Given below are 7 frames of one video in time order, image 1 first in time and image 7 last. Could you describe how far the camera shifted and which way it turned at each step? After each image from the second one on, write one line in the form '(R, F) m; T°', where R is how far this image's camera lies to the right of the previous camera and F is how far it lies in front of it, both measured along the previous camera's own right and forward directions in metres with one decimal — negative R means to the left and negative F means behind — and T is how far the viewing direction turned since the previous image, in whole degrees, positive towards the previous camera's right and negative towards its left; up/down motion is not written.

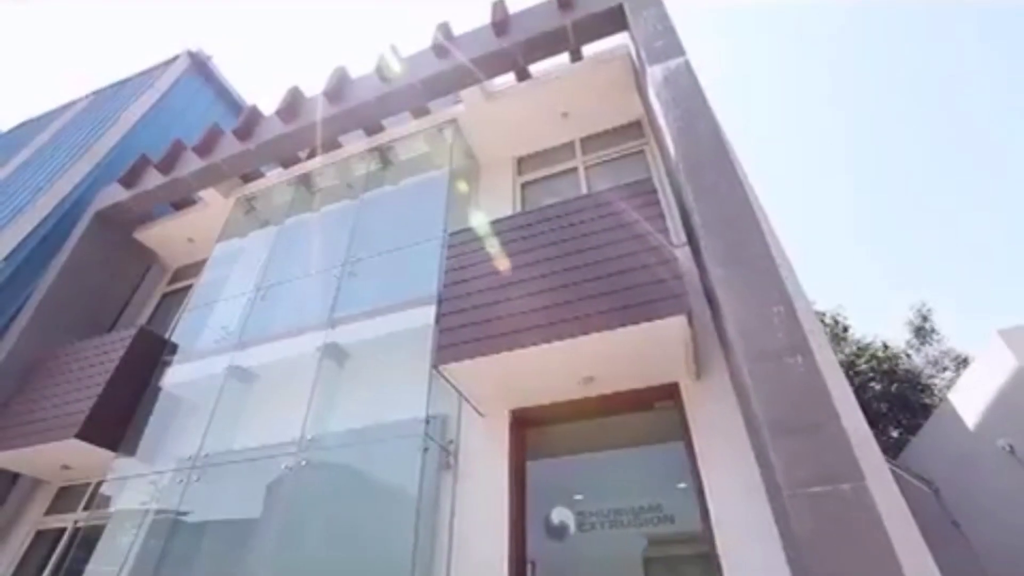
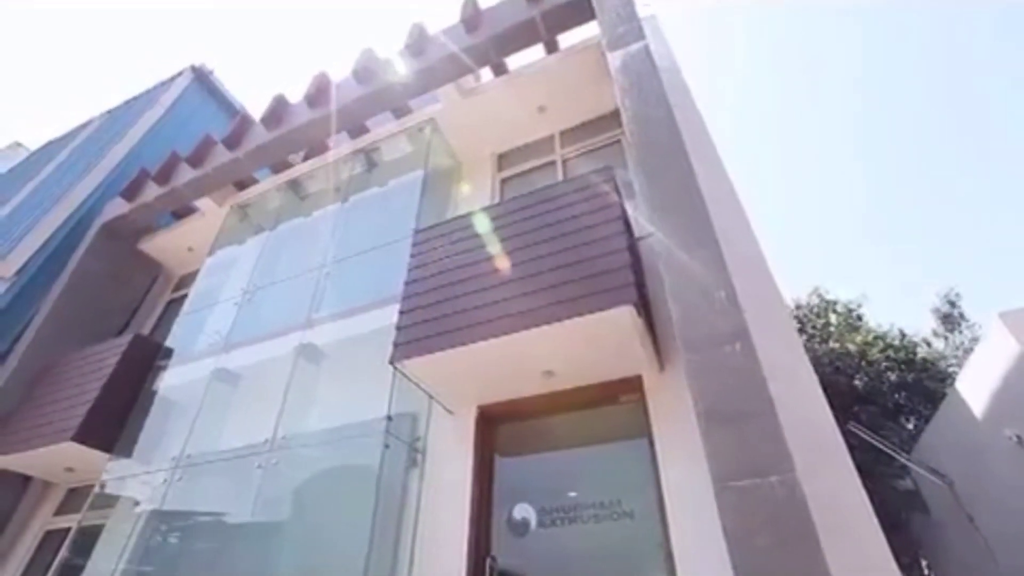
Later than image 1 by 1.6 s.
(+0.5, 0.0) m; -3°
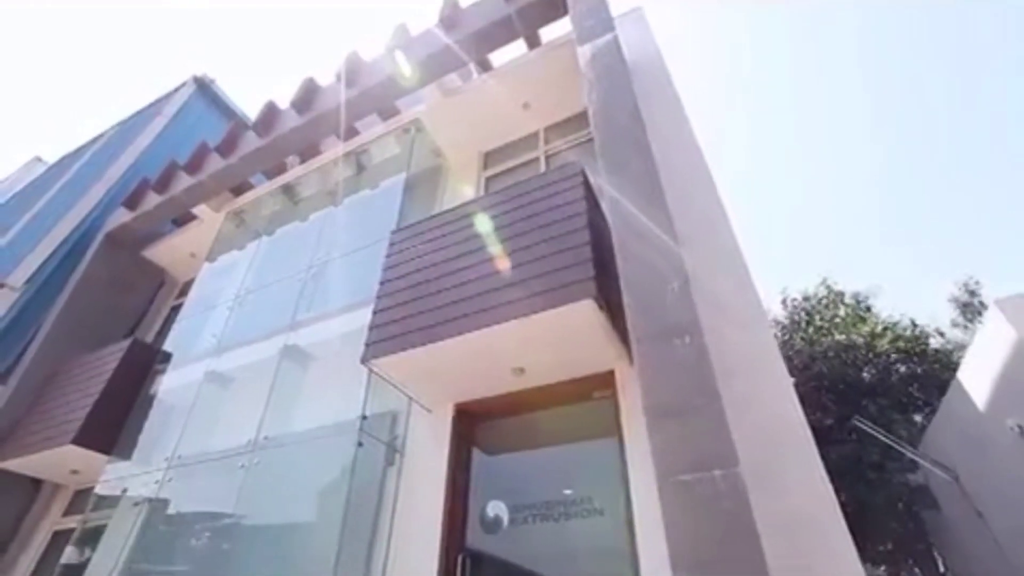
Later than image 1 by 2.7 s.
(+0.3, 0.0) m; -2°
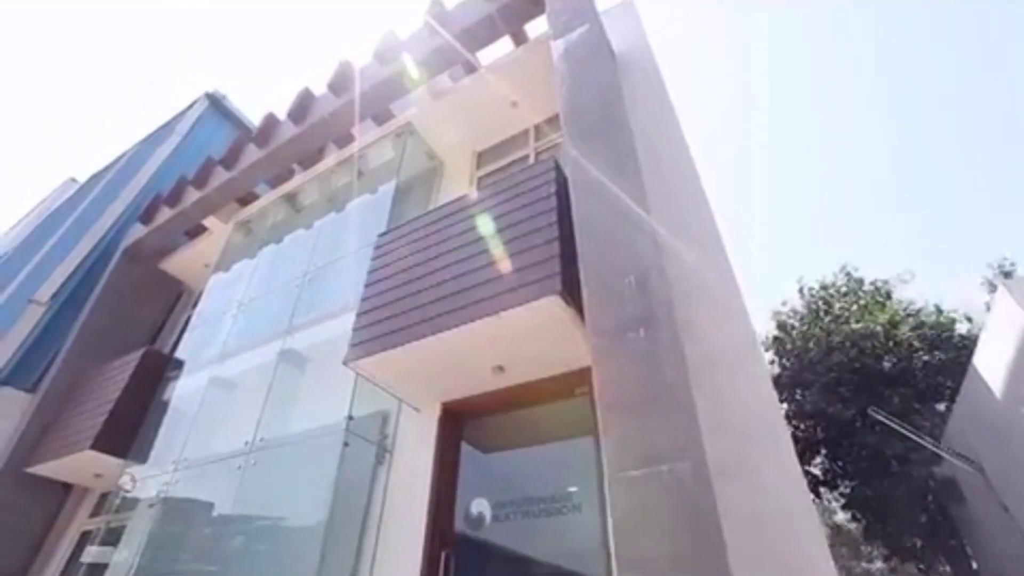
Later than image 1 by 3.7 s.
(+0.4, 0.0) m; -3°
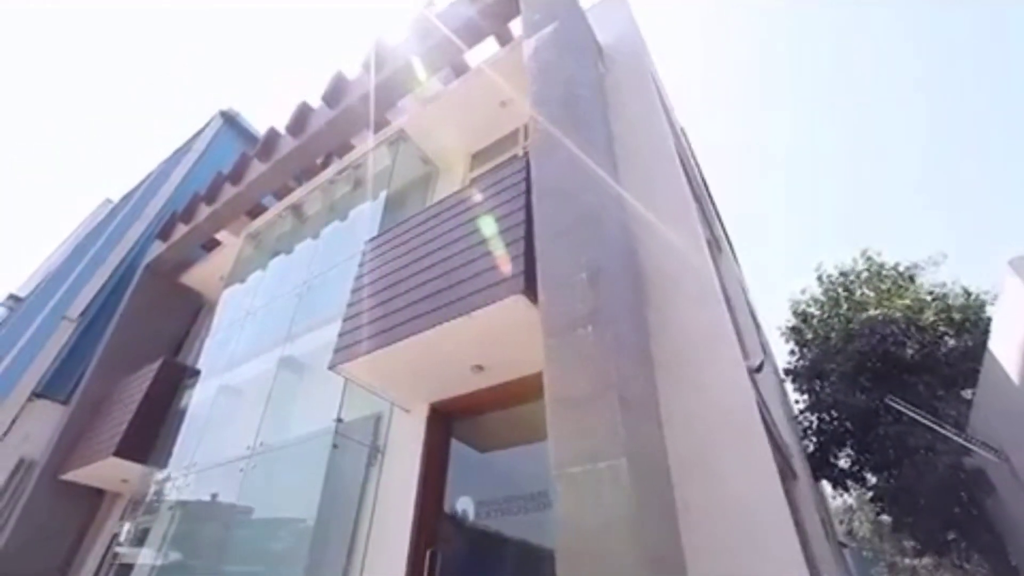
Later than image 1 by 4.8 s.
(+0.4, 0.0) m; -4°
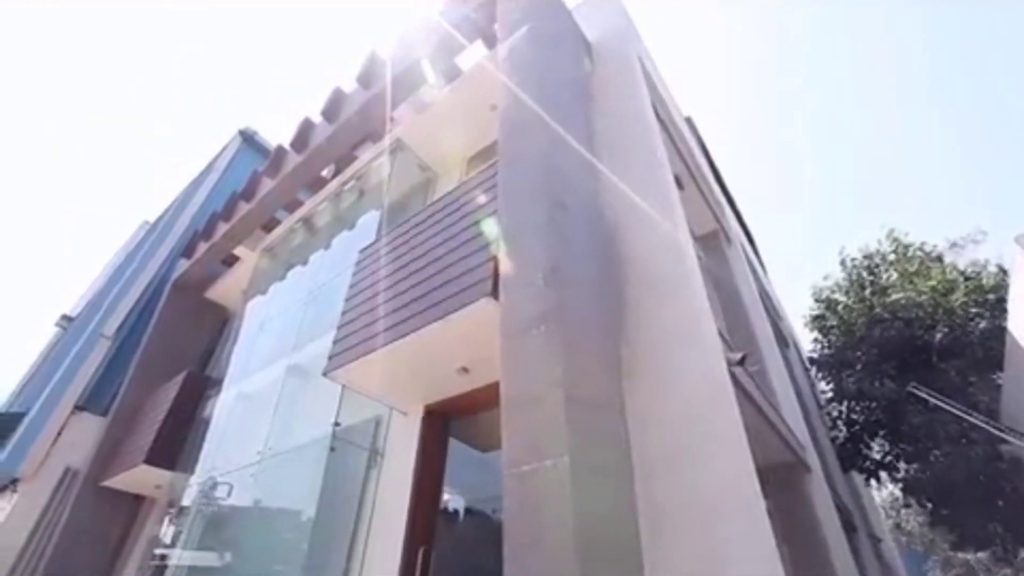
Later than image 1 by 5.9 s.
(+0.4, 0.0) m; -4°
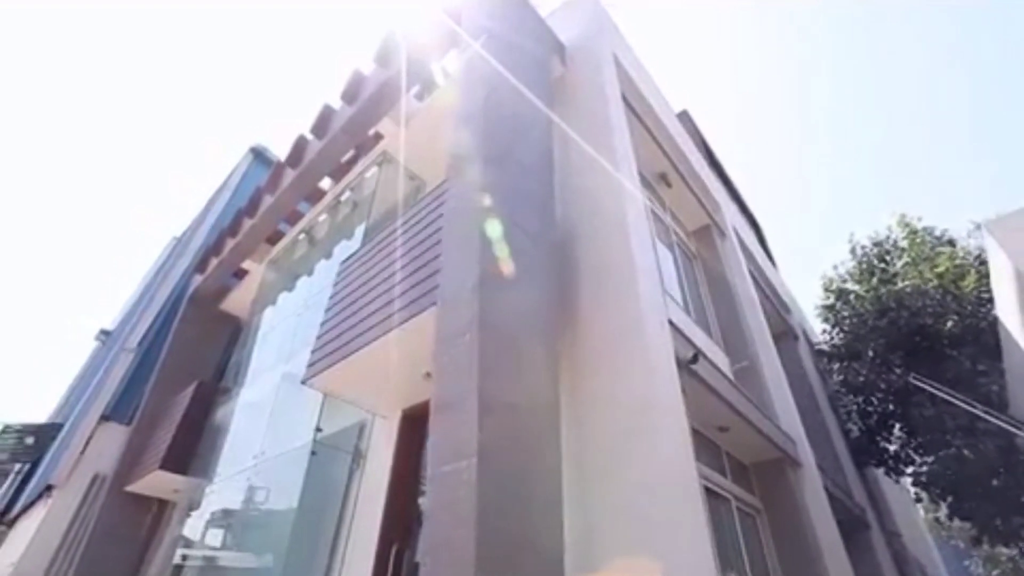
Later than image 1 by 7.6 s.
(+0.5, -0.1) m; -4°
